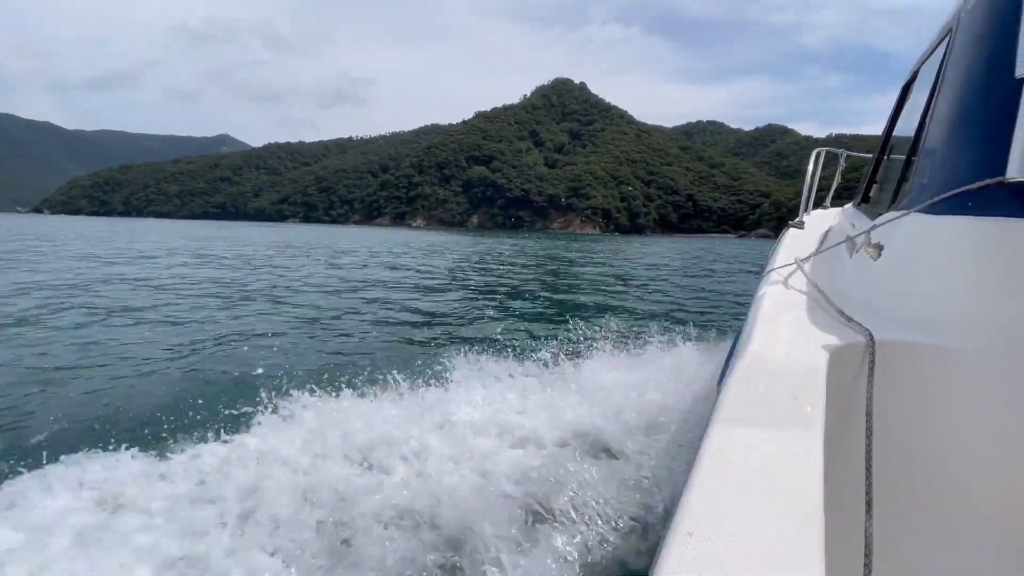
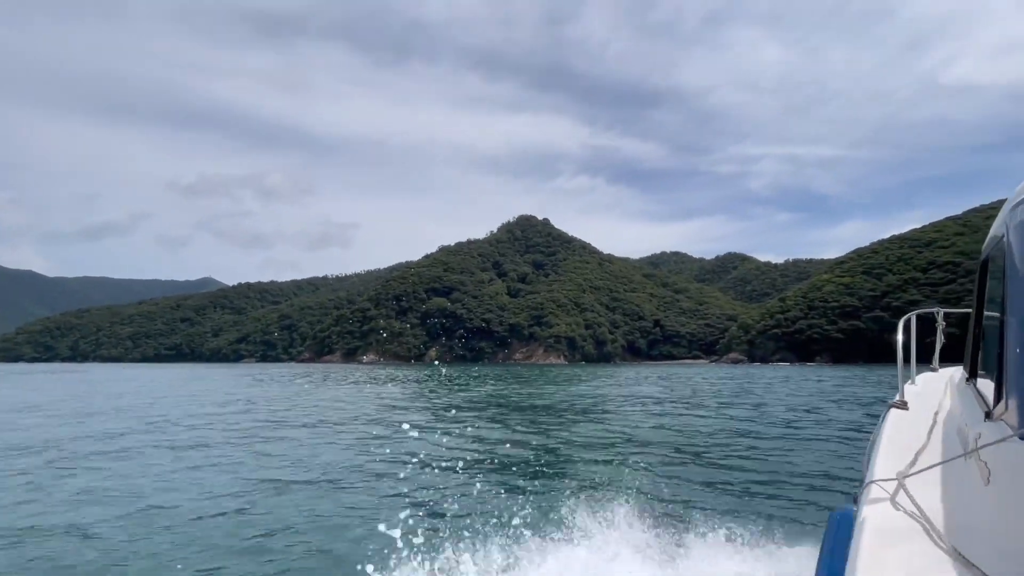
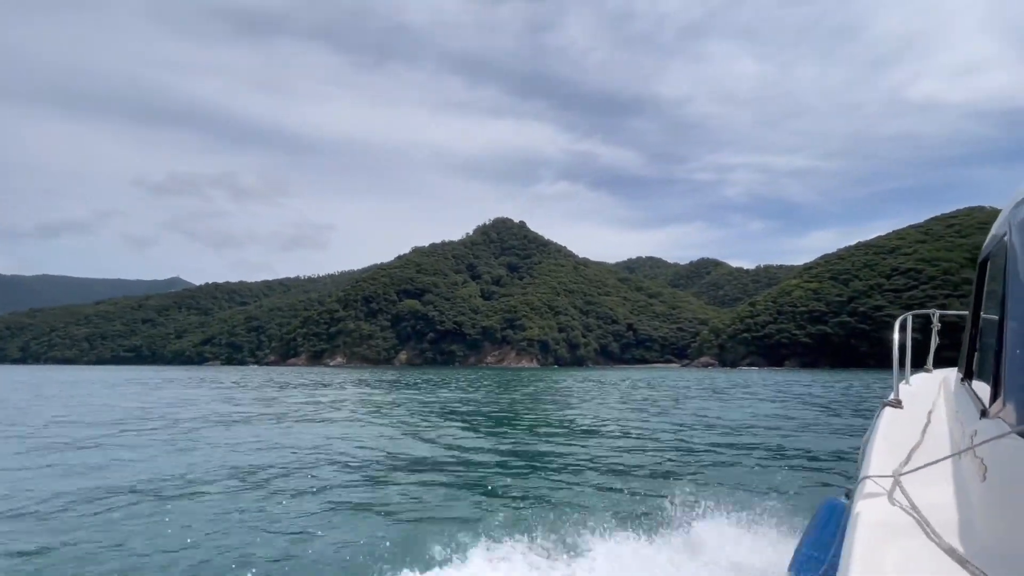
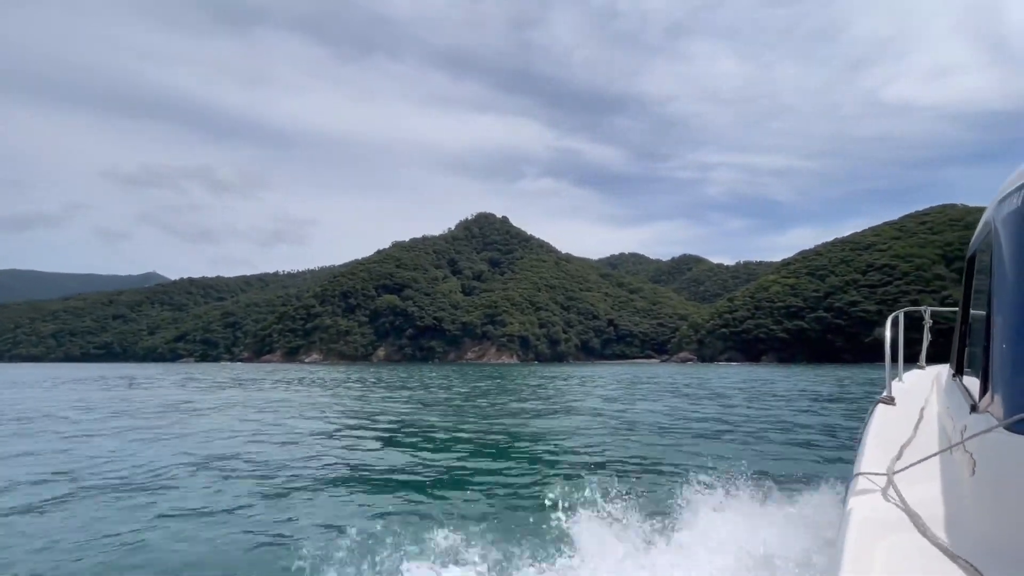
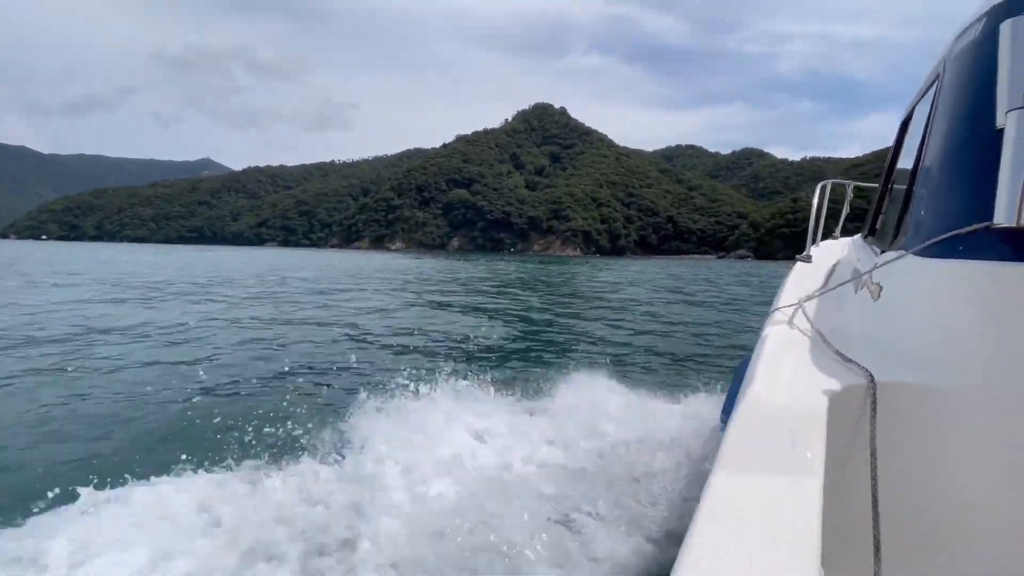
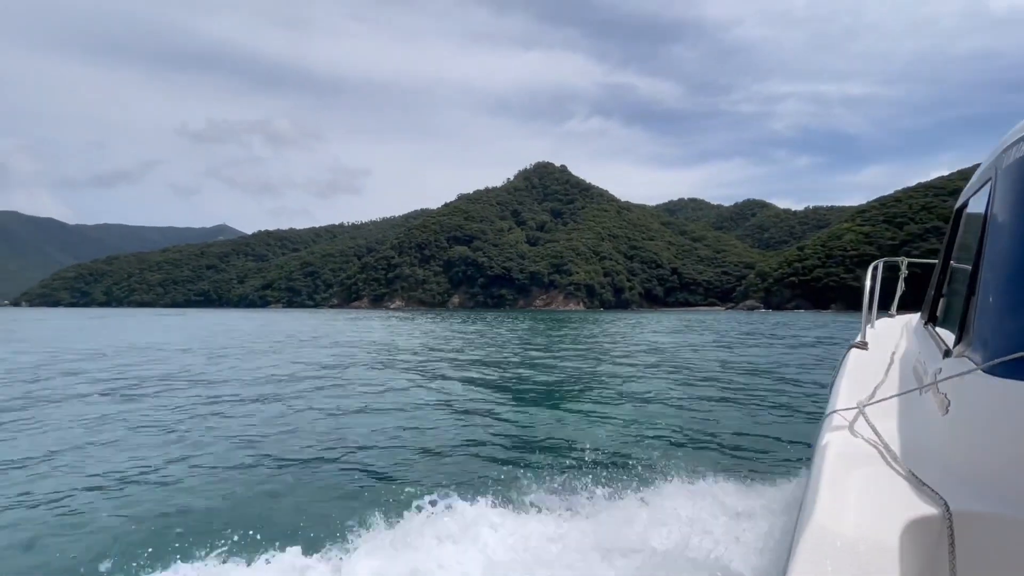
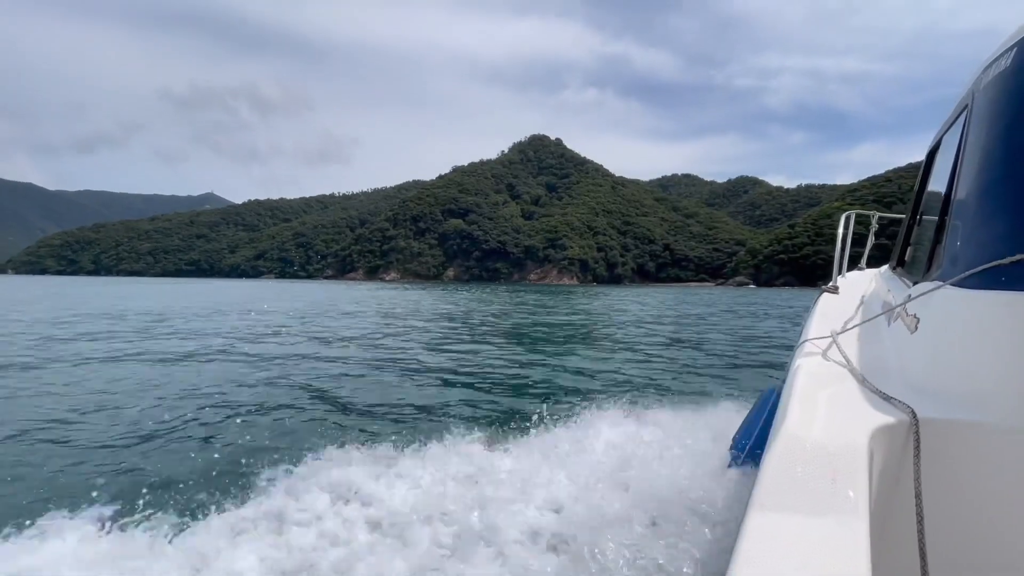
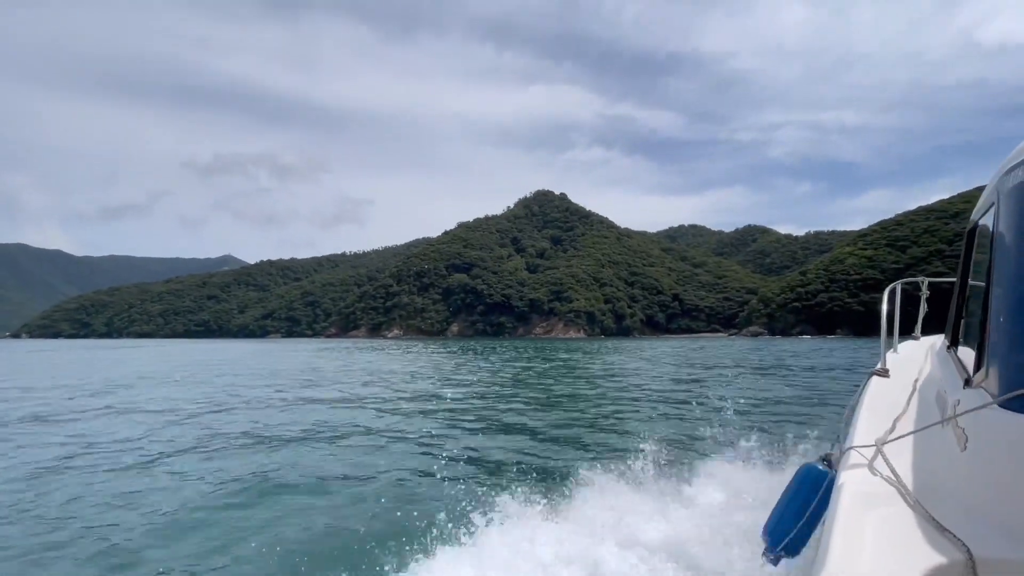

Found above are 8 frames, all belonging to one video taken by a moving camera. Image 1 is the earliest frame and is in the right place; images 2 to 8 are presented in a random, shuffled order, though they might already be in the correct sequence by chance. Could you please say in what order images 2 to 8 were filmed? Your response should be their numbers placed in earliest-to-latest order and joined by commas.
5, 7, 6, 8, 2, 3, 4
